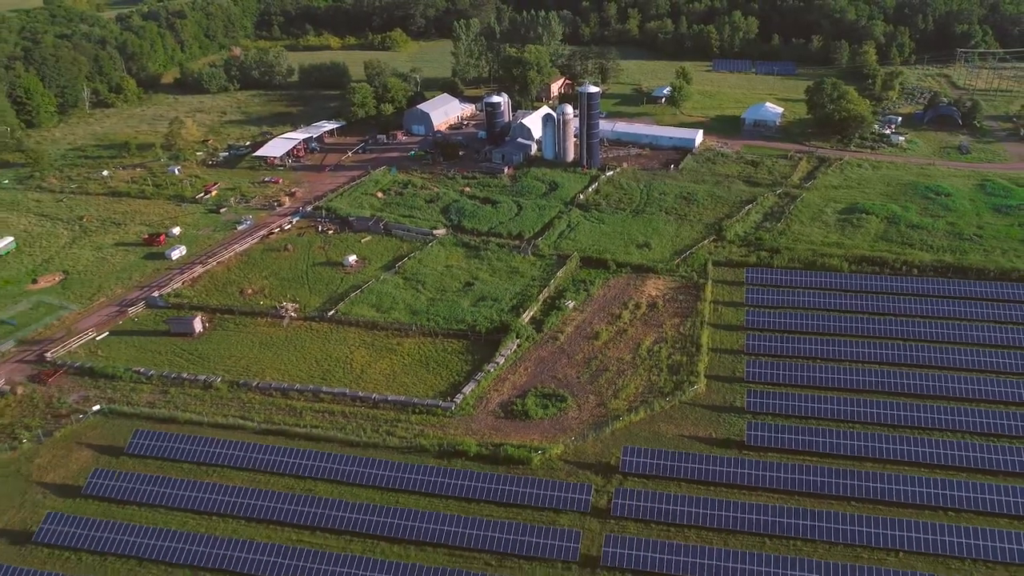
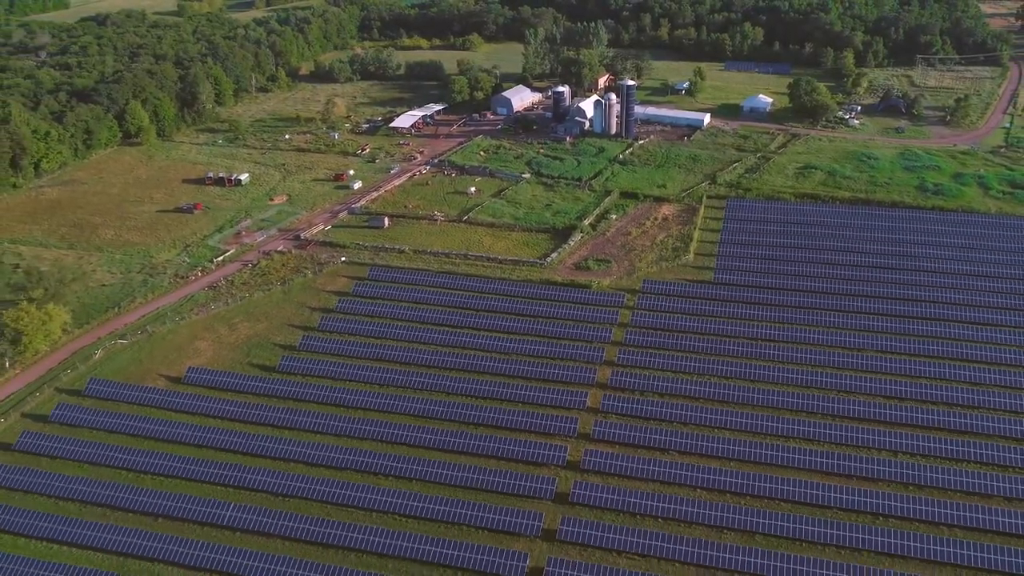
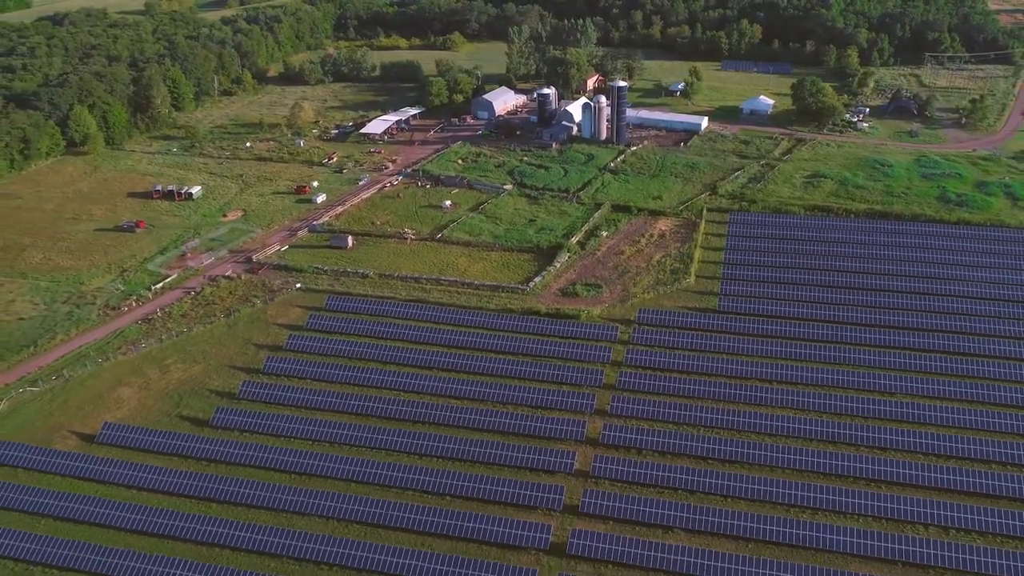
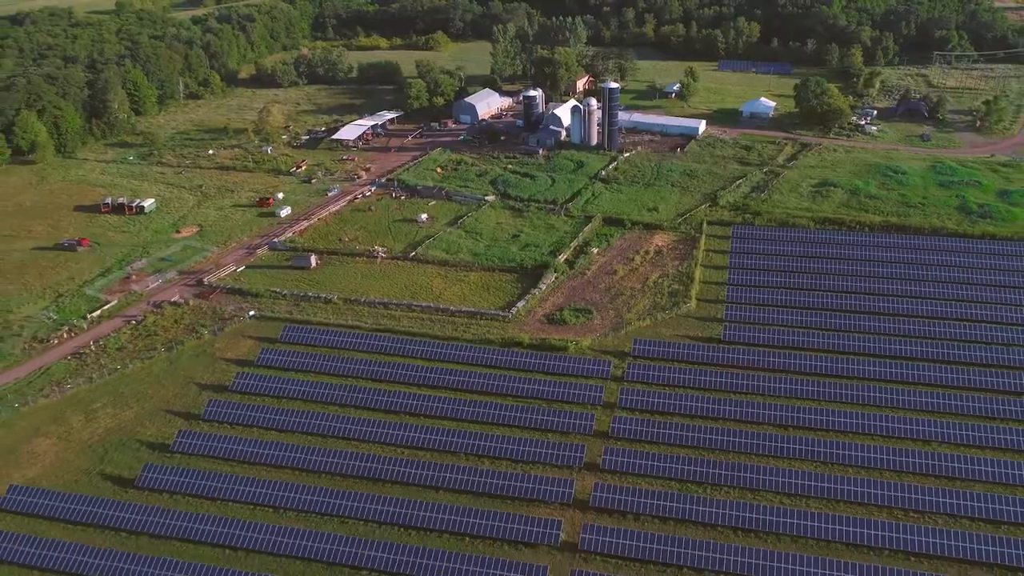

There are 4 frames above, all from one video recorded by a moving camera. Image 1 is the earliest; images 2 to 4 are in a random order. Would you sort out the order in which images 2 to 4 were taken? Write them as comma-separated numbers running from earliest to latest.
4, 3, 2
